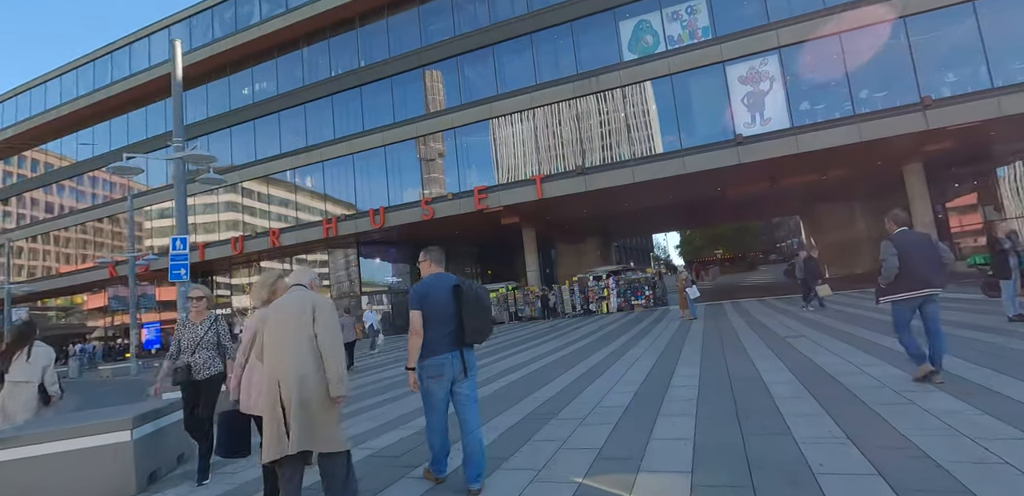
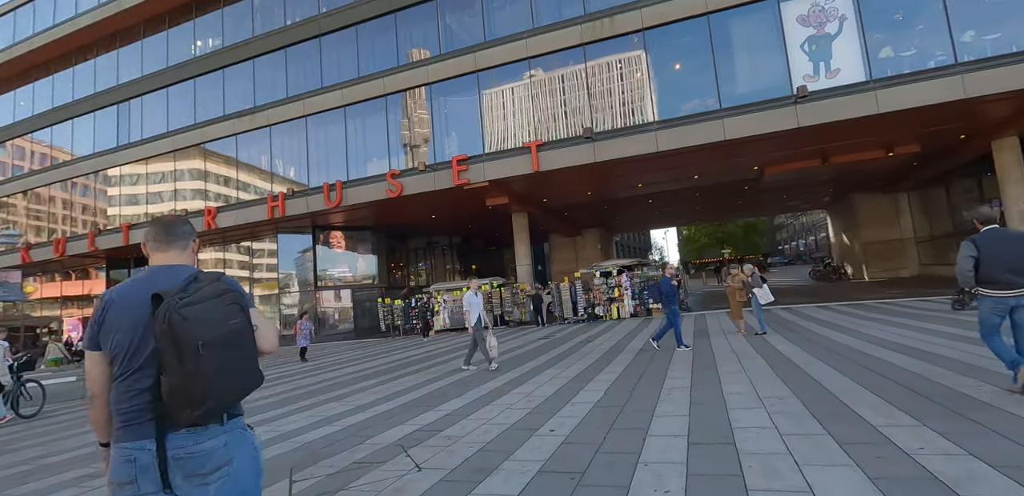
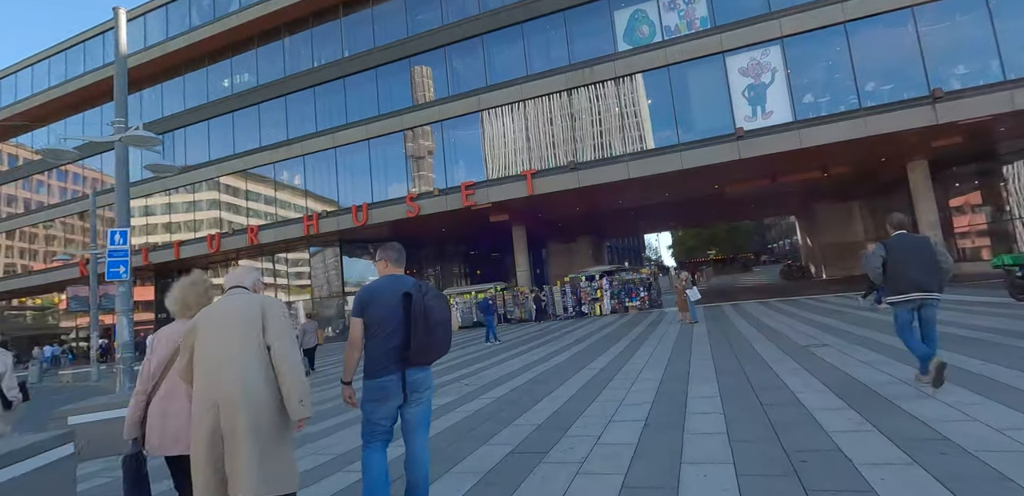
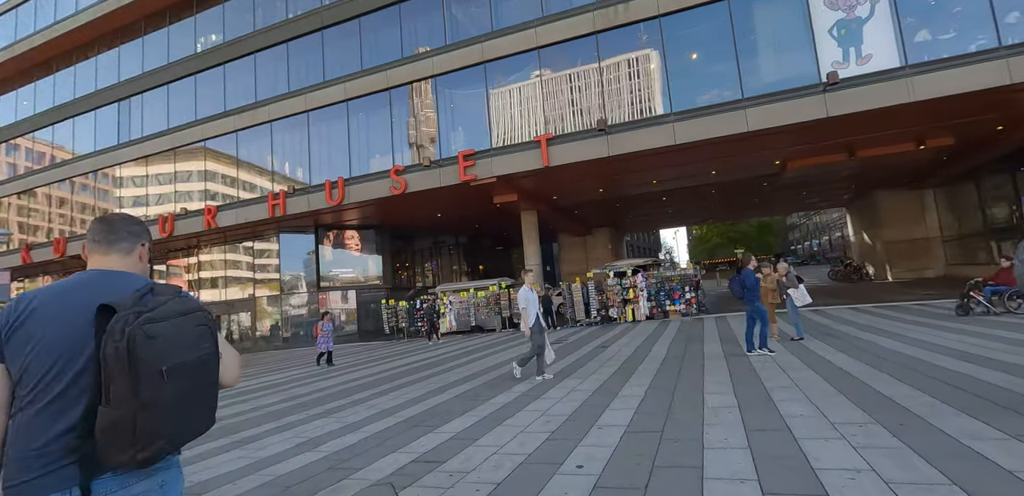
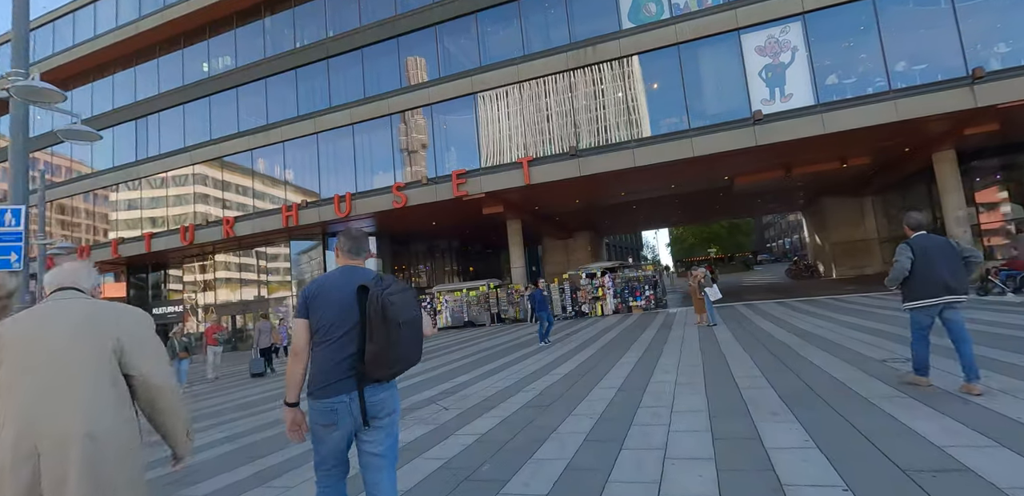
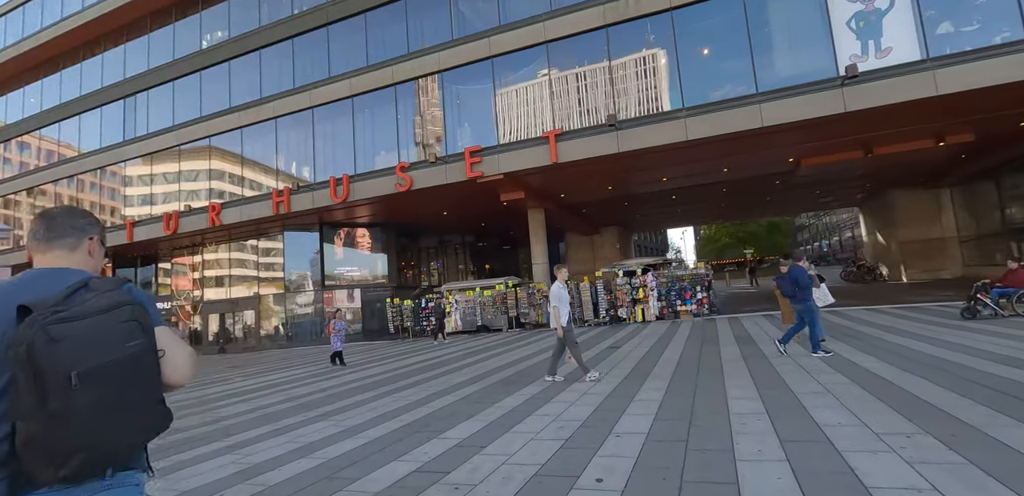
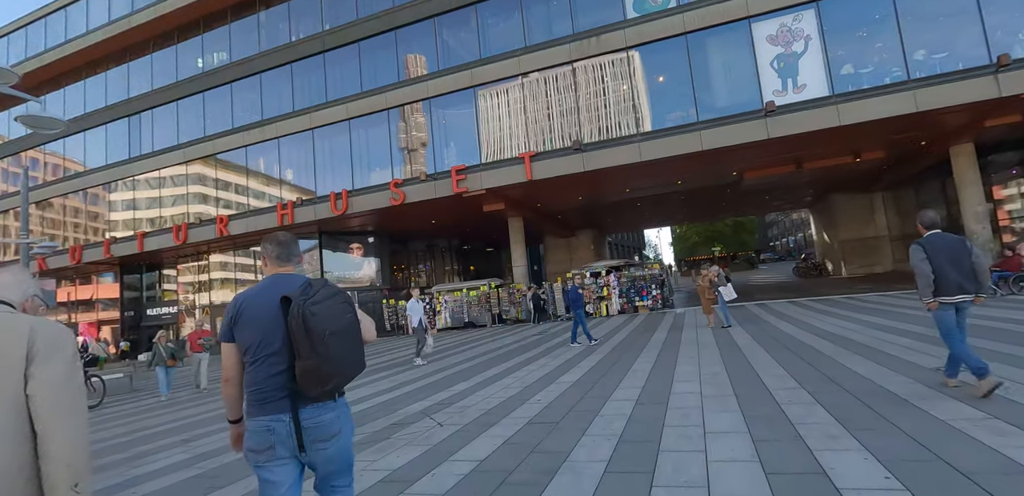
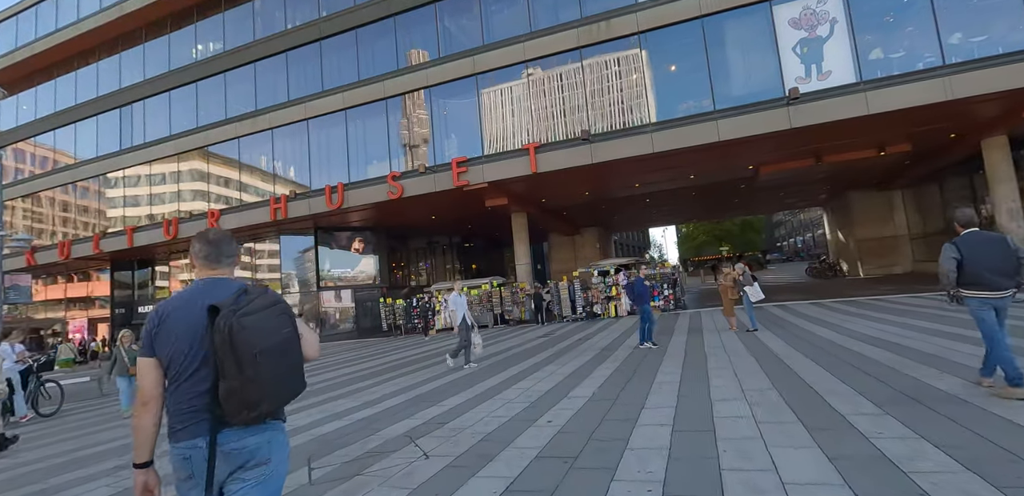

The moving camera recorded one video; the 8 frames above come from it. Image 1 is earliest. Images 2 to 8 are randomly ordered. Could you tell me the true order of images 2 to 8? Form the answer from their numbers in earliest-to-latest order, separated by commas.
3, 5, 7, 8, 2, 4, 6
